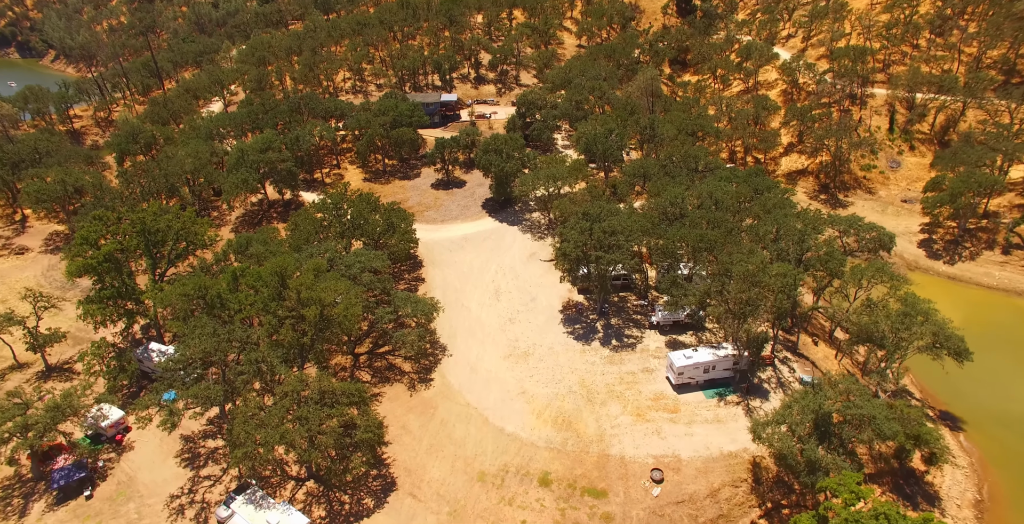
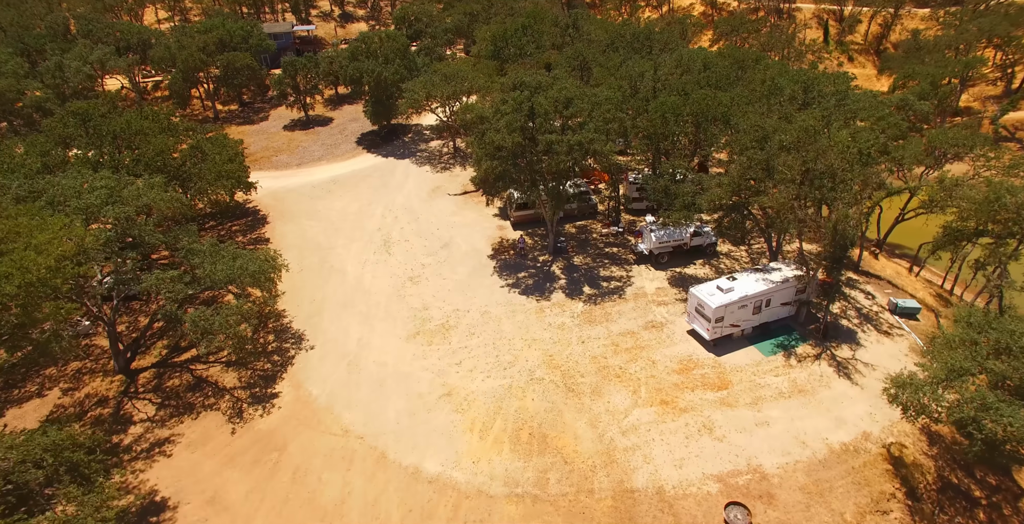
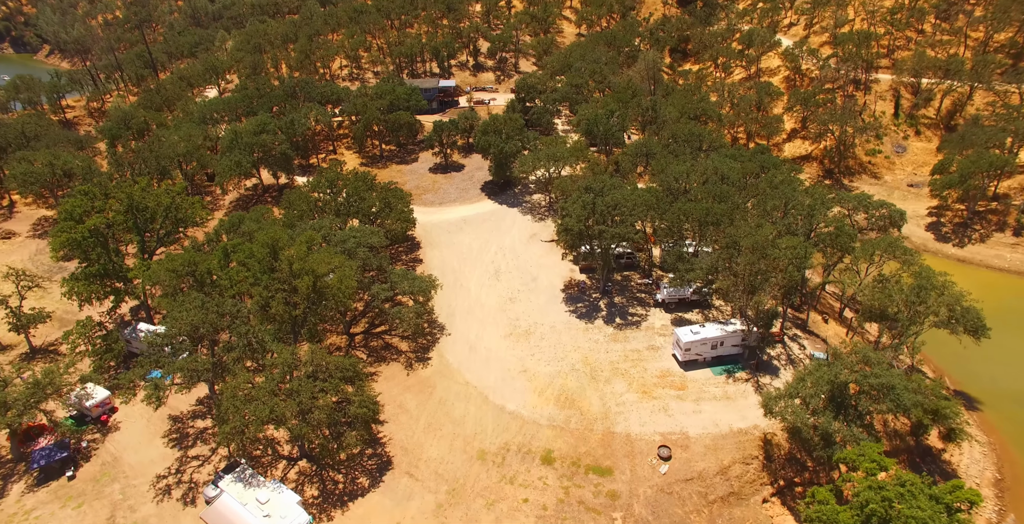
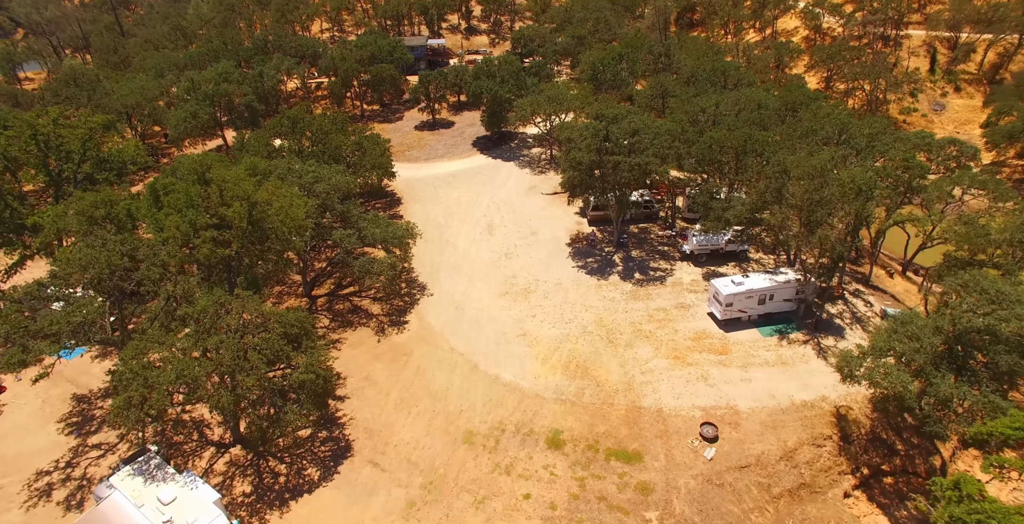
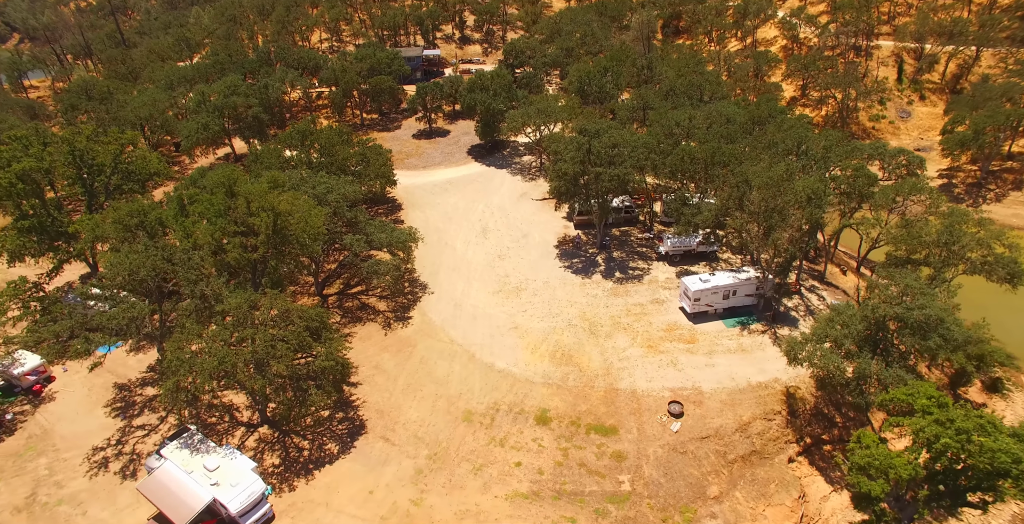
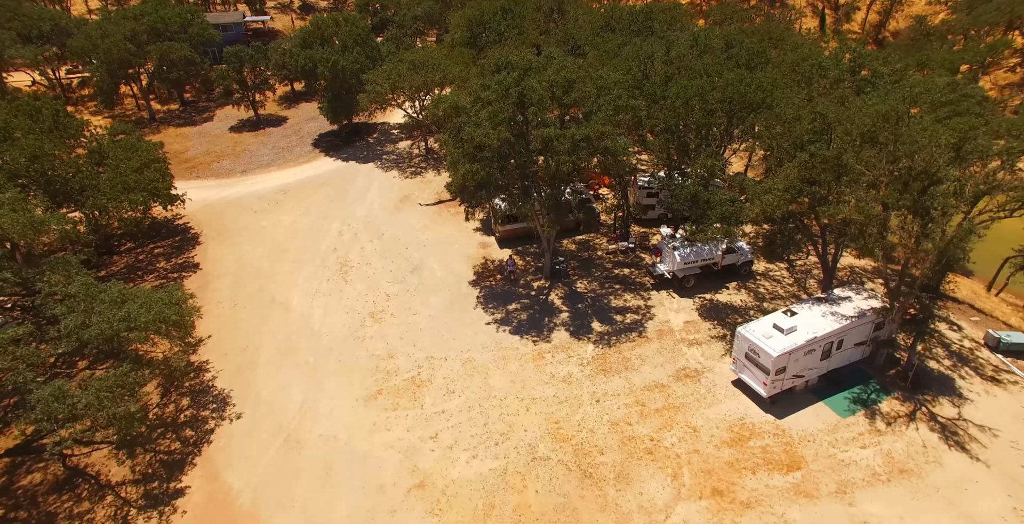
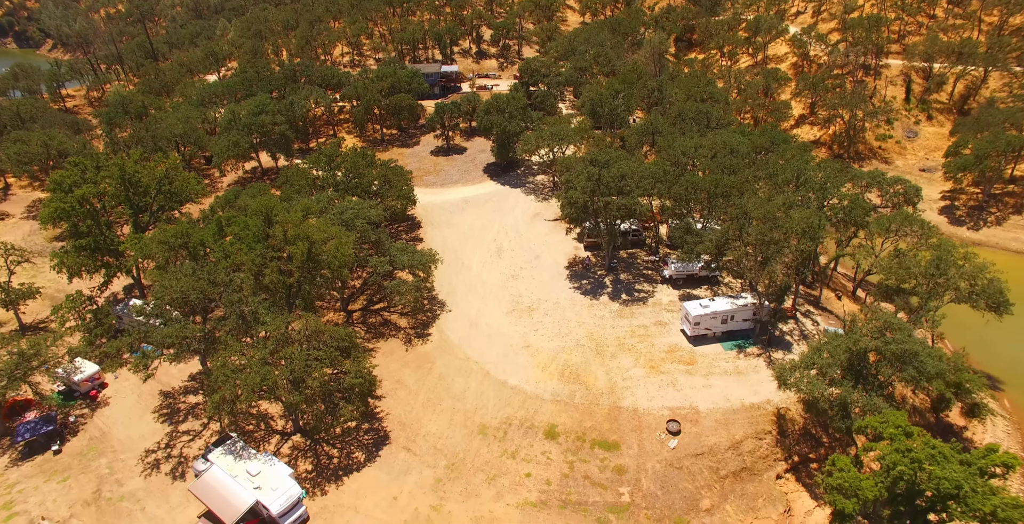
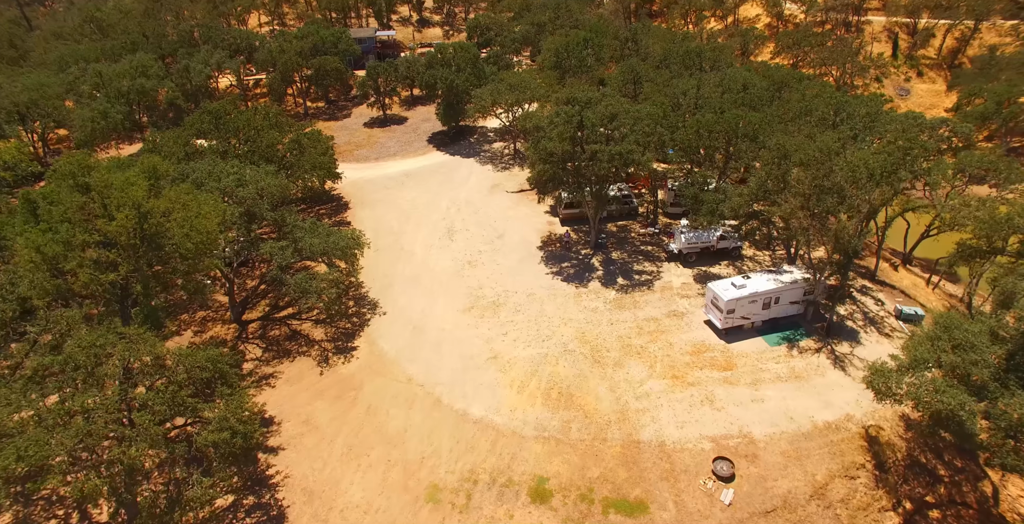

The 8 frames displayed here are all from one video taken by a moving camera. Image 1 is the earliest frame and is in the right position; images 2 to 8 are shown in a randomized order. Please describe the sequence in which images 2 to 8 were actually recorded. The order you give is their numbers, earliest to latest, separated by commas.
3, 7, 5, 4, 8, 2, 6
